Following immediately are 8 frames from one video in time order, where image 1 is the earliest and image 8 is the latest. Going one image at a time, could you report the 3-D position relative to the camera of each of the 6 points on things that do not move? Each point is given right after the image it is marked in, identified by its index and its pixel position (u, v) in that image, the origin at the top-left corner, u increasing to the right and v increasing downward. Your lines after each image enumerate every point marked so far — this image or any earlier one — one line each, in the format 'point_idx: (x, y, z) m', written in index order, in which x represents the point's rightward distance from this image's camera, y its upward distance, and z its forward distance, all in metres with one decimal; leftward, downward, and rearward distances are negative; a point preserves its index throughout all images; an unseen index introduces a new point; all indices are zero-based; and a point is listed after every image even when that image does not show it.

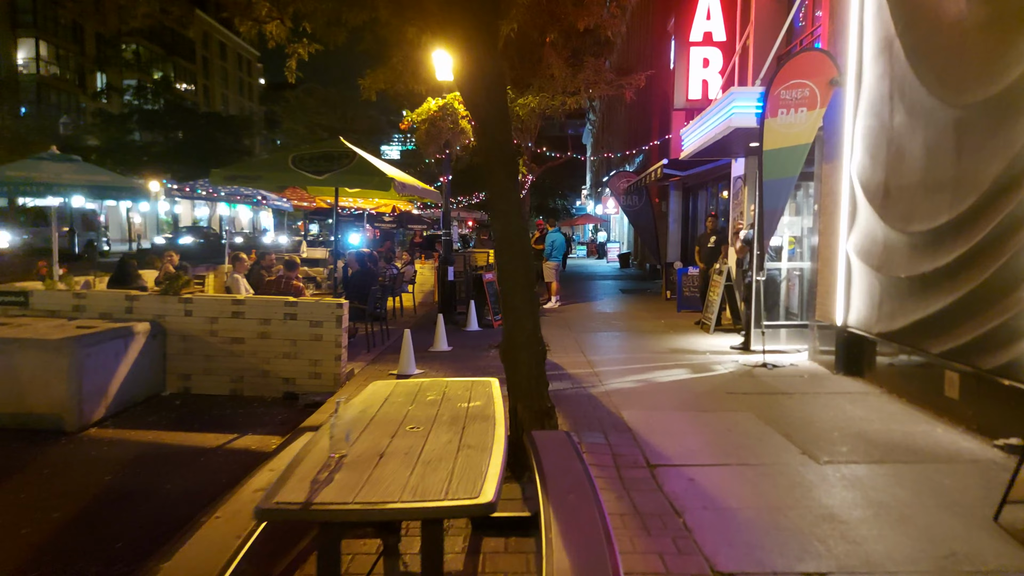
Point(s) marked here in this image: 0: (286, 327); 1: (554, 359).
0: (-2.3, -0.4, +7.3) m
1: (+0.5, -0.8, +8.7) m
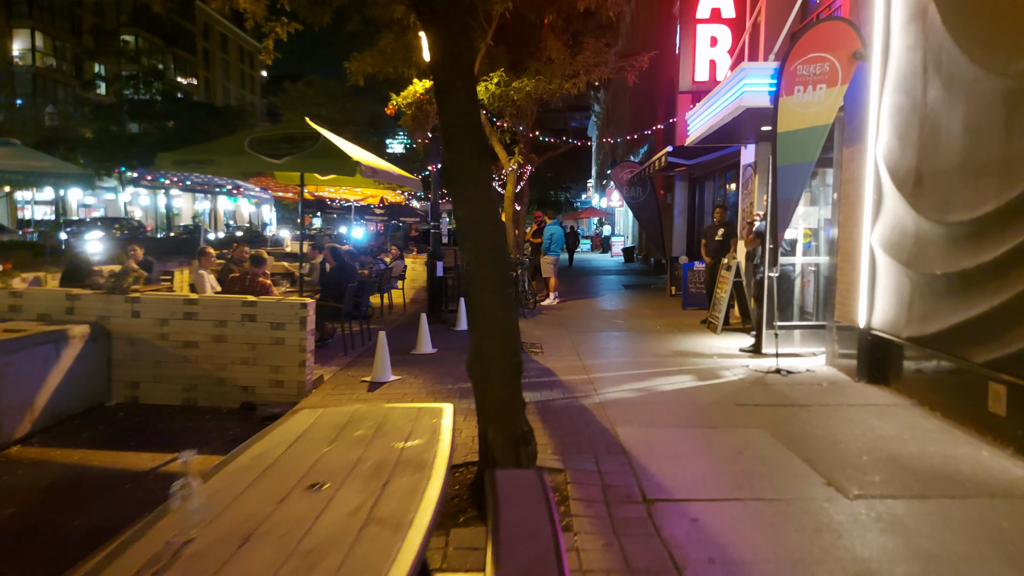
0: (-2.4, -0.4, +6.5) m
1: (+0.4, -0.8, +7.9) m
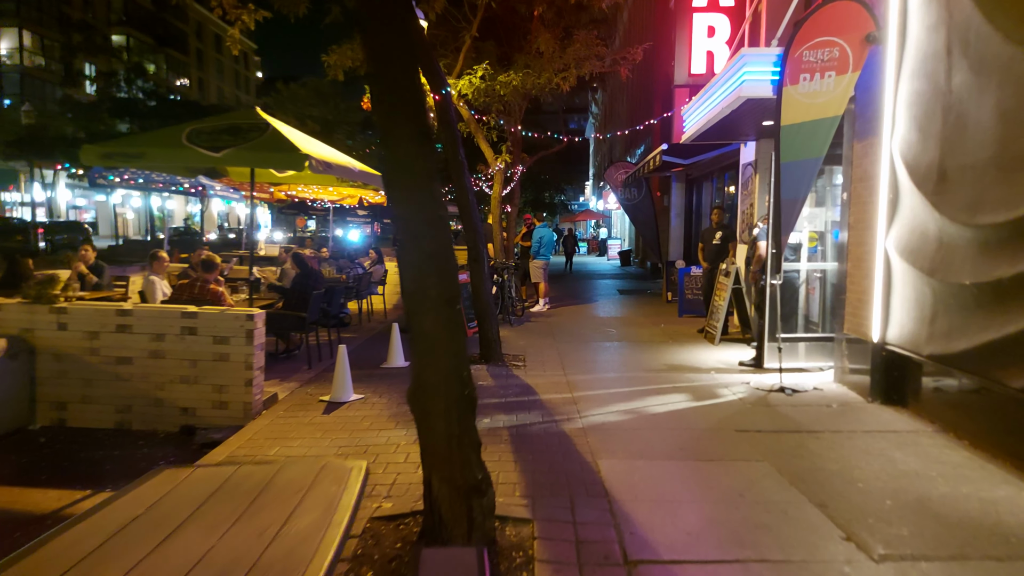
0: (-2.6, -0.5, +5.8) m
1: (+0.2, -0.9, +7.2) m
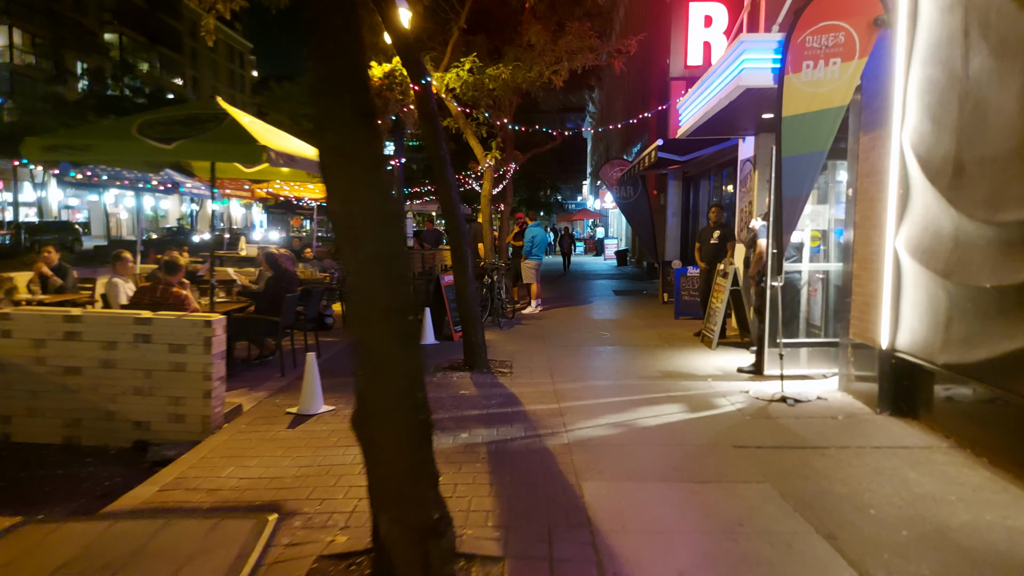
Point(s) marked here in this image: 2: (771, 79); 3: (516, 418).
0: (-2.8, -0.5, +5.4) m
1: (0.0, -0.9, +6.8) m
2: (+2.3, +1.8, +6.4) m
3: (0.0, -1.0, +5.7) m
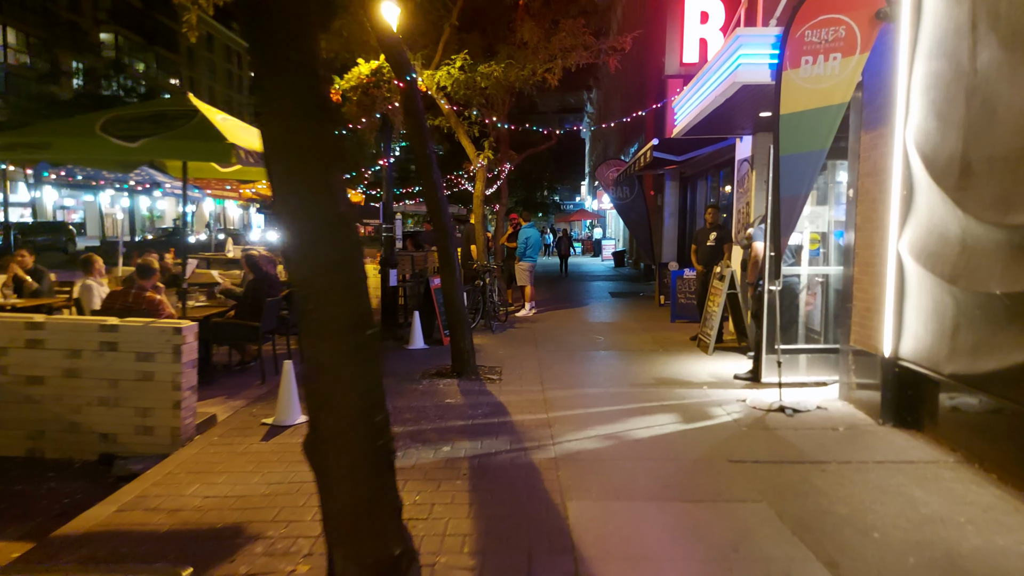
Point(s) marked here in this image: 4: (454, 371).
0: (-2.9, -0.5, +5.1) m
1: (-0.1, -1.0, +6.5) m
2: (+2.2, +1.8, +6.2) m
3: (-0.1, -1.1, +5.4) m
4: (-0.6, -0.8, +7.4) m
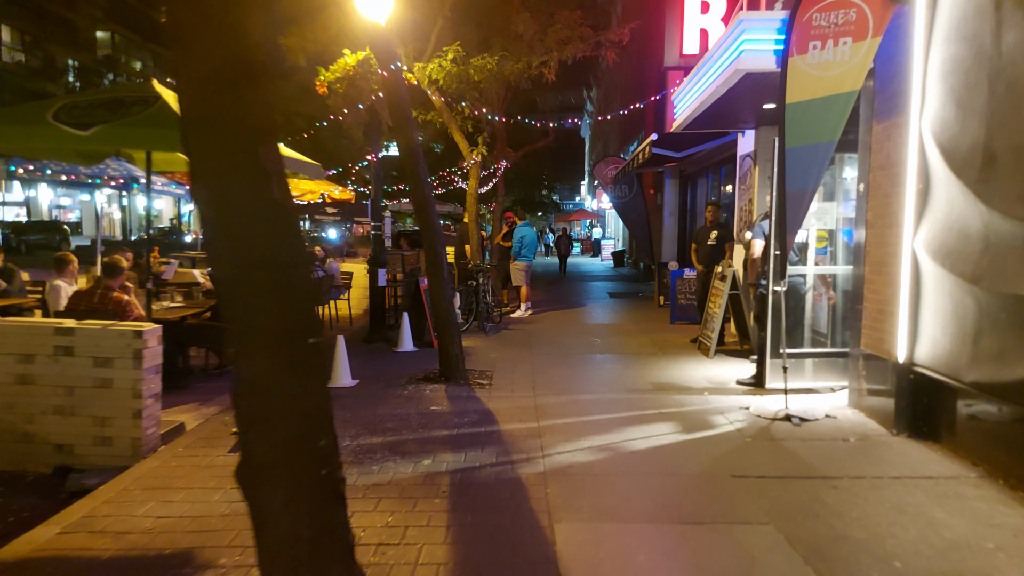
0: (-3.0, -0.5, +4.8) m
1: (-0.2, -1.0, +6.2) m
2: (+2.1, +1.8, +5.8) m
3: (-0.2, -1.1, +5.1) m
4: (-0.7, -0.8, +7.1) m
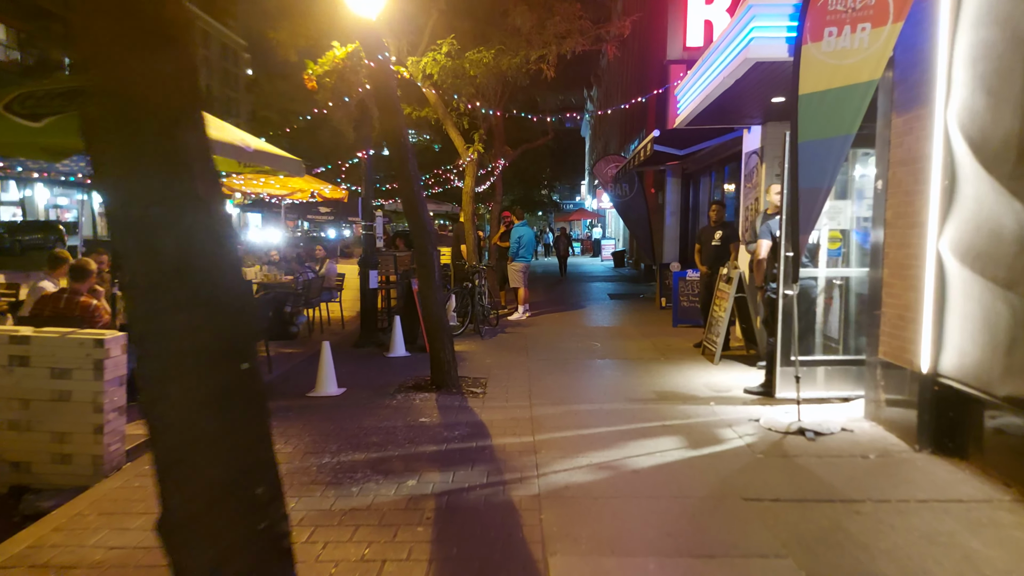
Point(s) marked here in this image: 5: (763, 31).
0: (-3.0, -0.6, +4.4) m
1: (-0.2, -1.0, +5.8) m
2: (+2.0, +1.8, +5.5) m
3: (-0.2, -1.1, +4.7) m
4: (-0.7, -0.9, +6.7) m
5: (+1.9, +1.9, +5.5) m
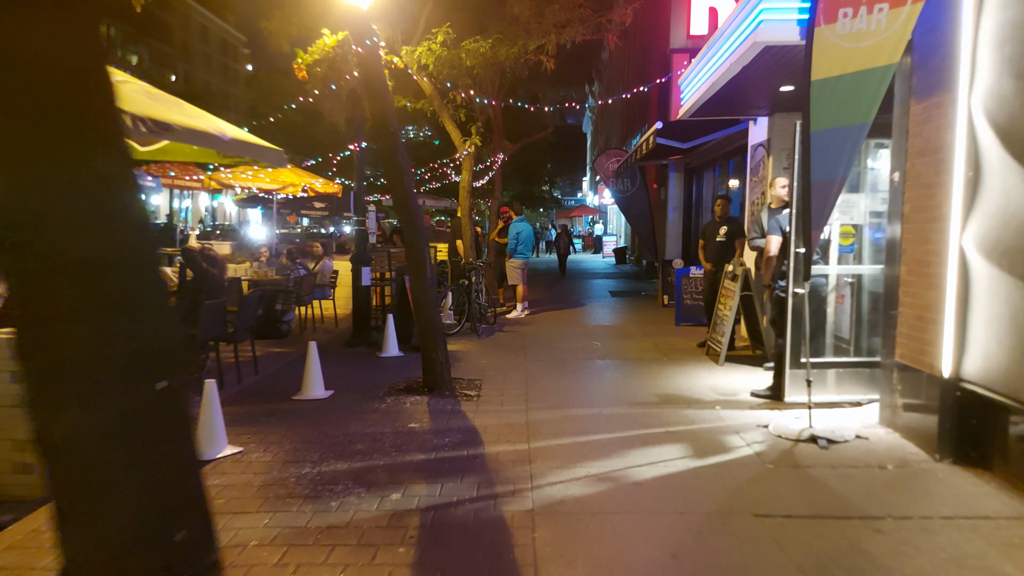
0: (-3.1, -0.5, +4.1) m
1: (-0.3, -1.0, +5.5) m
2: (+2.0, +1.8, +5.1) m
3: (-0.3, -1.1, +4.4) m
4: (-0.8, -0.9, +6.4) m
5: (+1.8, +1.9, +5.2) m
